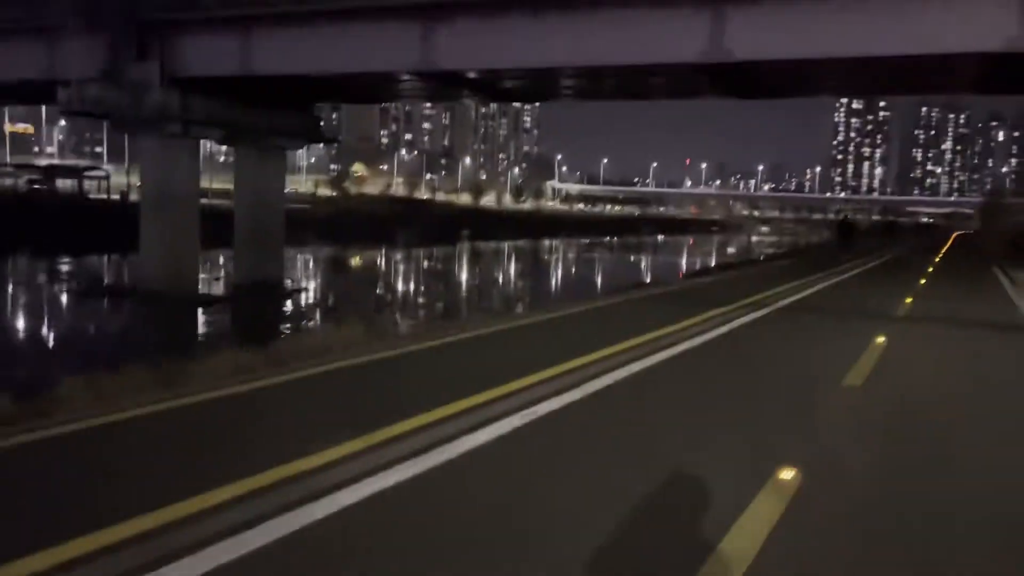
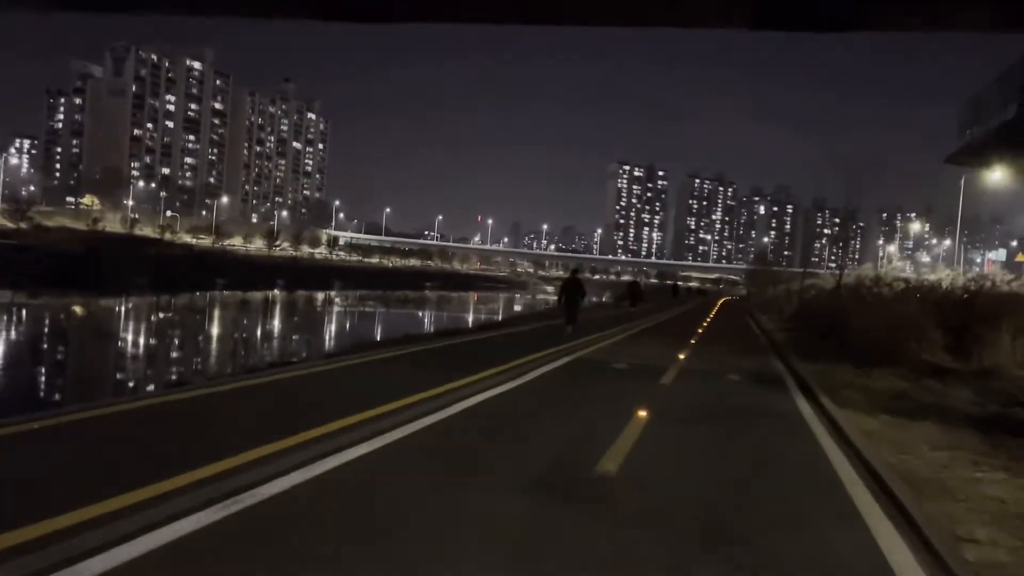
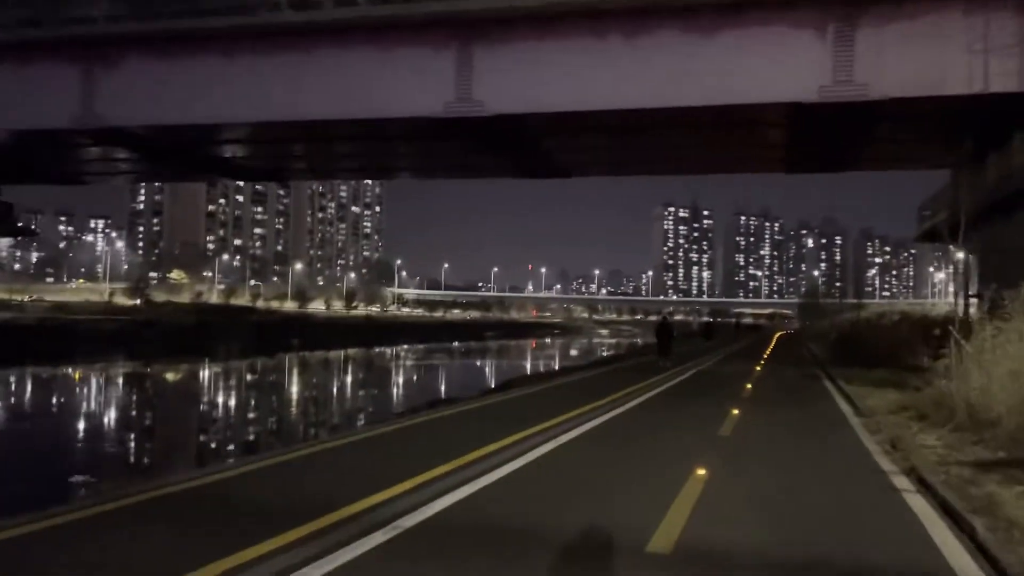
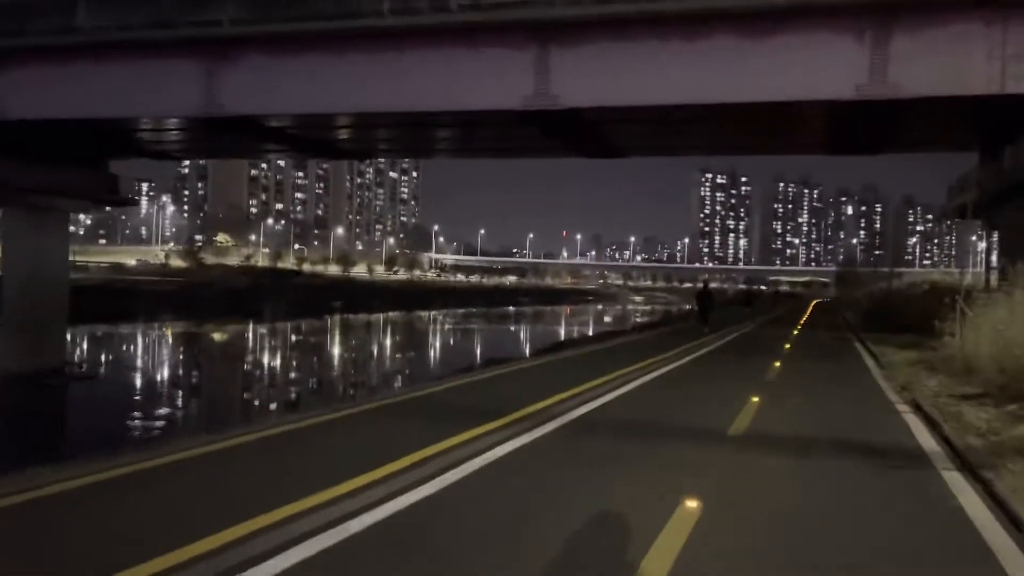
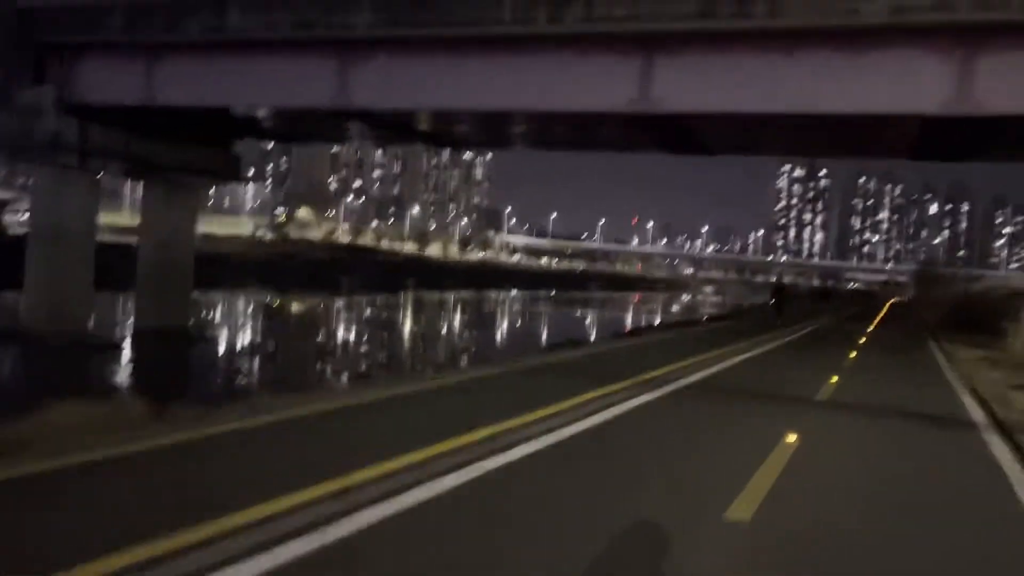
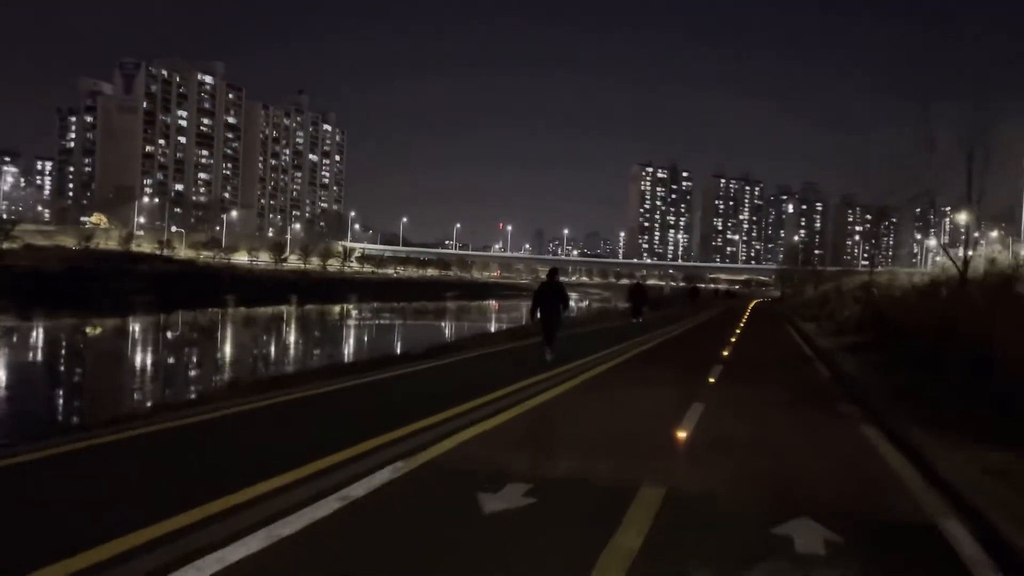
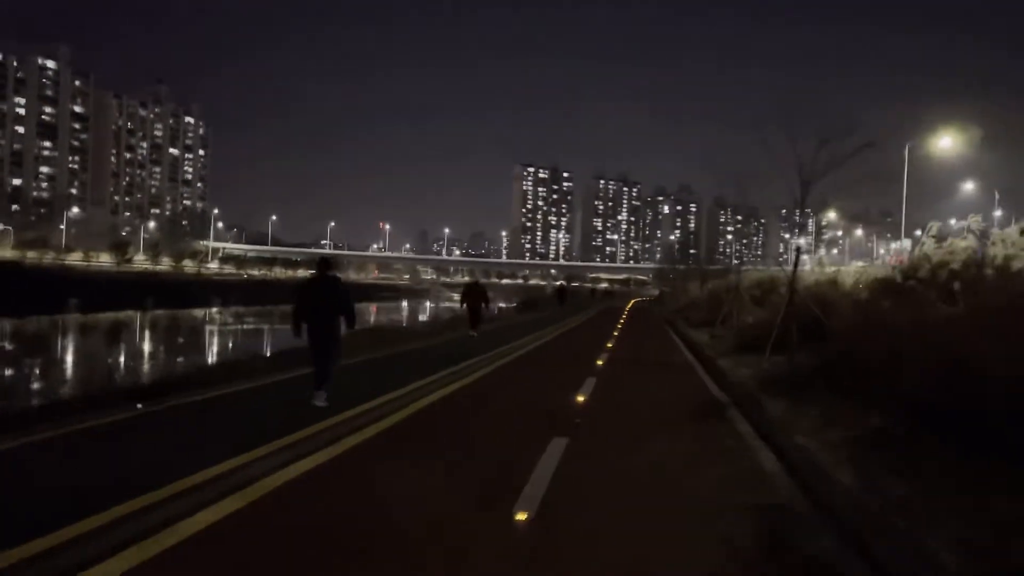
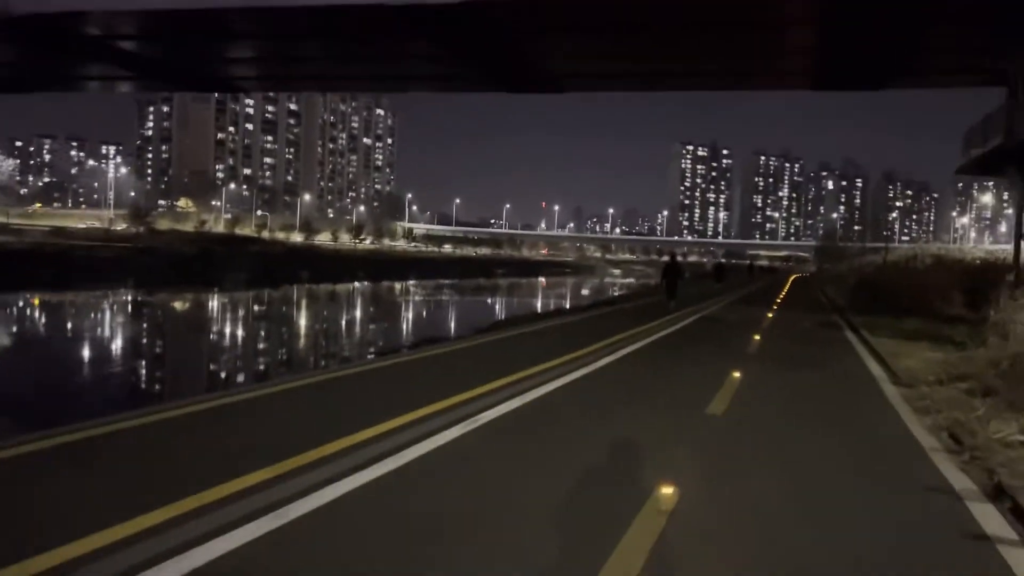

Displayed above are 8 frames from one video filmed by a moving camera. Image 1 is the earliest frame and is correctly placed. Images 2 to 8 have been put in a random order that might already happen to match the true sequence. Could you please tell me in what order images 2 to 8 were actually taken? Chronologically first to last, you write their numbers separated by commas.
5, 4, 3, 8, 2, 6, 7
